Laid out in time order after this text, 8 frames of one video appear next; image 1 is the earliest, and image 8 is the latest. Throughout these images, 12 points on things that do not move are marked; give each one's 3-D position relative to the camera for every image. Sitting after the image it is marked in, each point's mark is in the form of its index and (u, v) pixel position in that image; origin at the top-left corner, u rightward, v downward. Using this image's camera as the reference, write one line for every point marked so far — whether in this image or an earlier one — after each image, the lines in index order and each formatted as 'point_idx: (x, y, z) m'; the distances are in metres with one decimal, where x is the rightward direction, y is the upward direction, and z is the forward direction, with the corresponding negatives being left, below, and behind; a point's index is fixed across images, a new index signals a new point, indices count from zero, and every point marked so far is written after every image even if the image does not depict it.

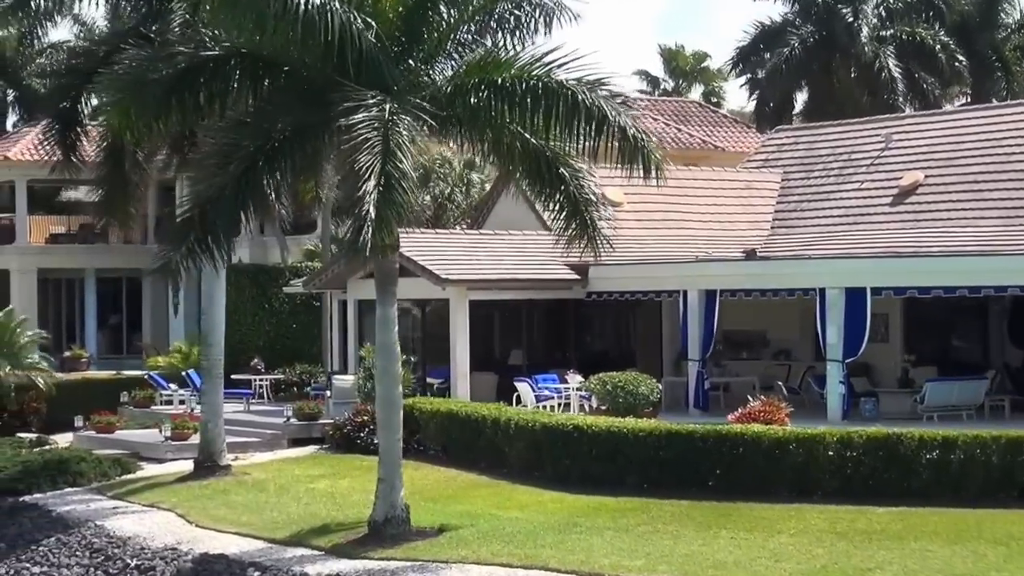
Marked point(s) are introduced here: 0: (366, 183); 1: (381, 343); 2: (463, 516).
0: (-1.4, +1.0, +16.1) m
1: (-1.4, -0.6, +18.3) m
2: (-0.6, -2.6, +18.9) m
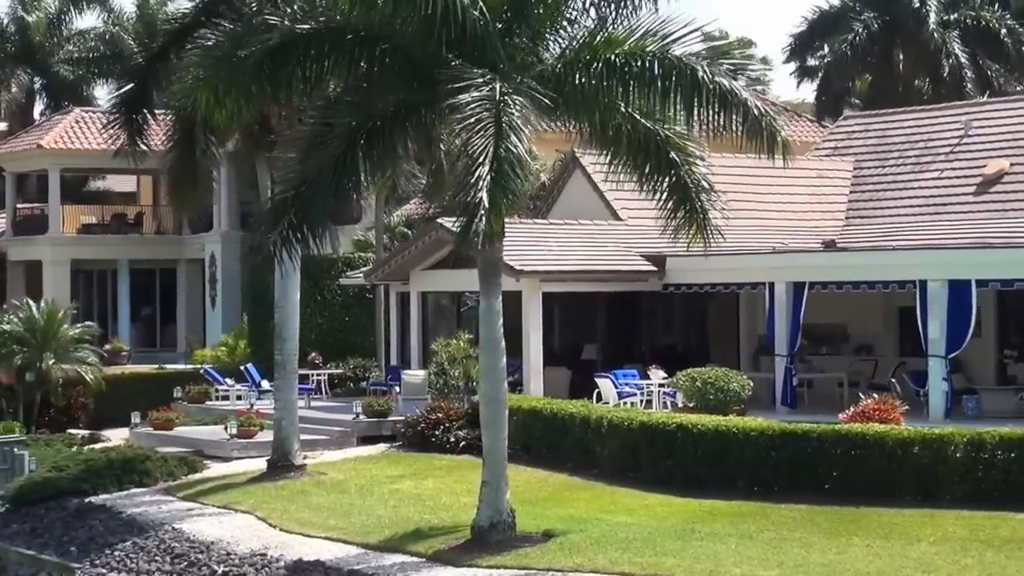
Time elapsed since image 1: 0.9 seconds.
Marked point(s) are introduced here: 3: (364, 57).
0: (-0.3, +1.1, +15.1) m
1: (-0.3, -0.5, +17.3) m
2: (+0.6, -2.5, +17.8) m
3: (-1.5, +2.3, +17.1) m
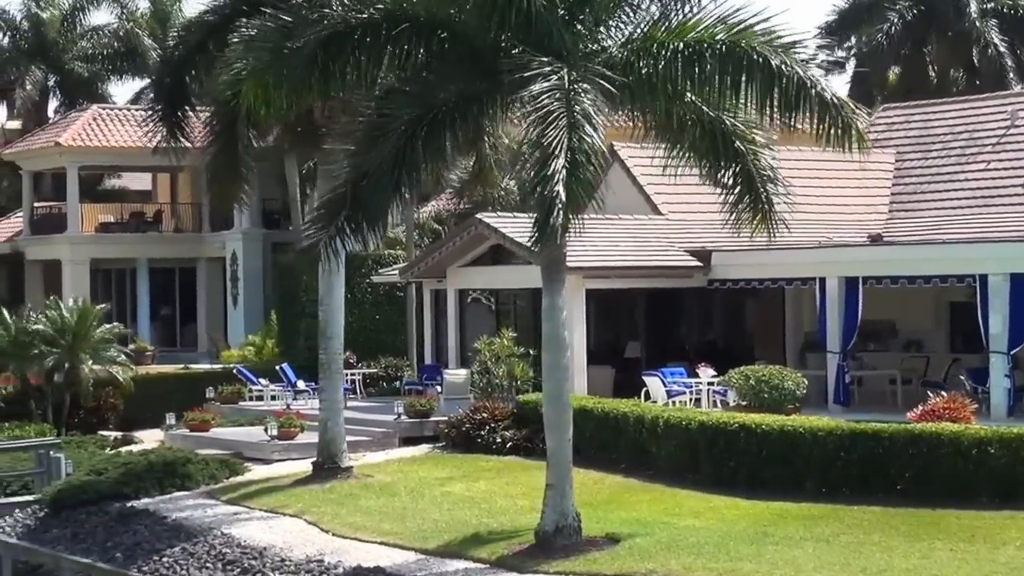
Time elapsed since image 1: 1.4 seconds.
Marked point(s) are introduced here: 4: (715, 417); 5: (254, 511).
0: (+0.4, +1.1, +14.5) m
1: (+0.4, -0.5, +16.7) m
2: (+1.2, -2.4, +17.3) m
3: (-0.9, +2.4, +16.5) m
4: (+2.4, -1.5, +19.7) m
5: (-3.0, -2.7, +19.9) m
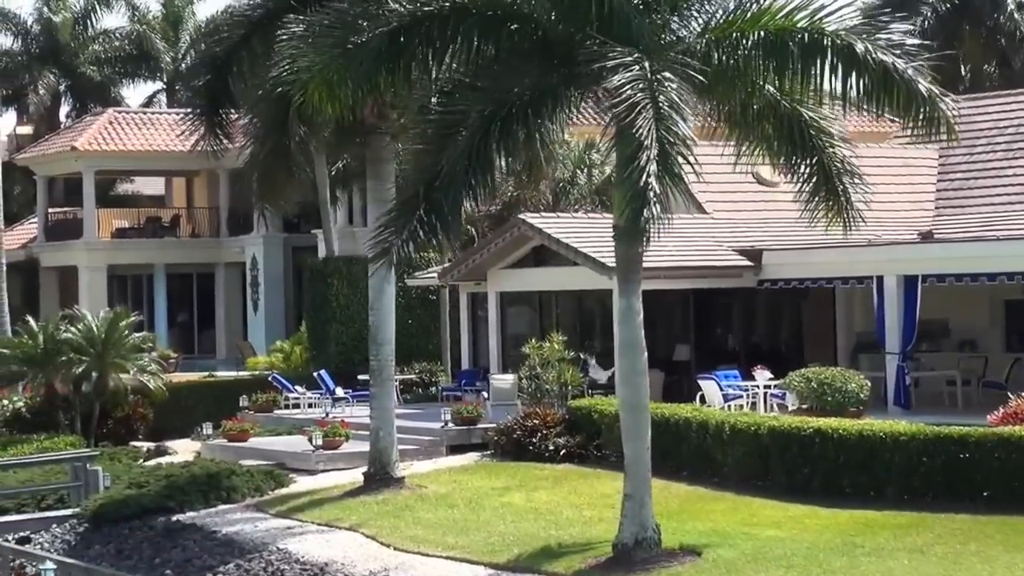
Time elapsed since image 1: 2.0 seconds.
0: (+1.1, +1.1, +13.8) m
1: (+1.1, -0.5, +16.0) m
2: (+2.0, -2.4, +16.6) m
3: (-0.2, +2.3, +15.8) m
4: (+3.1, -1.5, +19.0) m
5: (-2.3, -2.7, +19.2) m
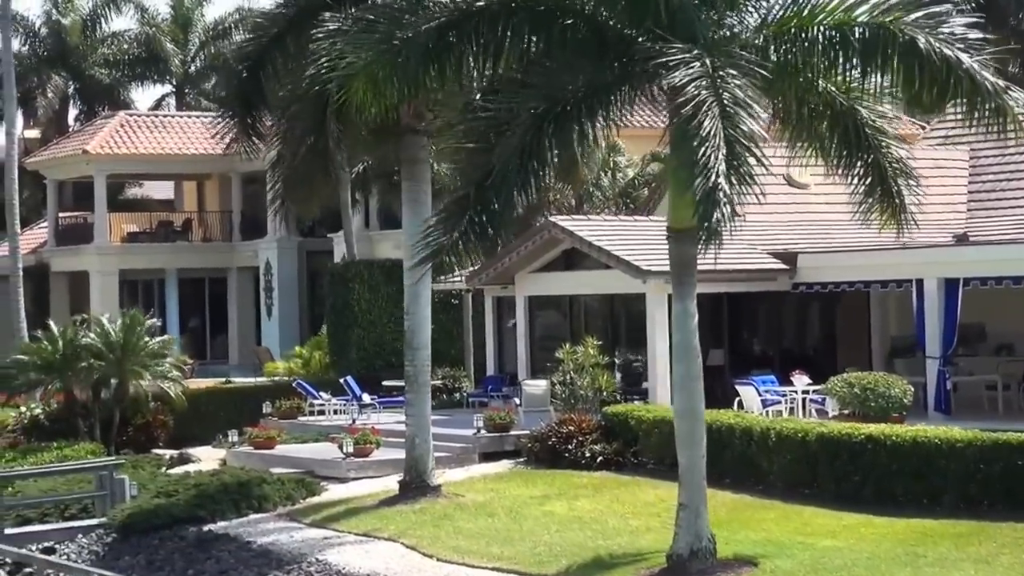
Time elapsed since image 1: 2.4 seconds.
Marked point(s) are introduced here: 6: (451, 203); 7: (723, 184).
0: (+1.5, +1.1, +13.3) m
1: (+1.5, -0.5, +15.6) m
2: (+2.4, -2.5, +16.1) m
3: (+0.2, +2.3, +15.4) m
4: (+3.6, -1.5, +18.5) m
5: (-1.9, -2.8, +18.7) m
6: (-0.5, +0.7, +15.1) m
7: (+1.6, +0.8, +13.2) m
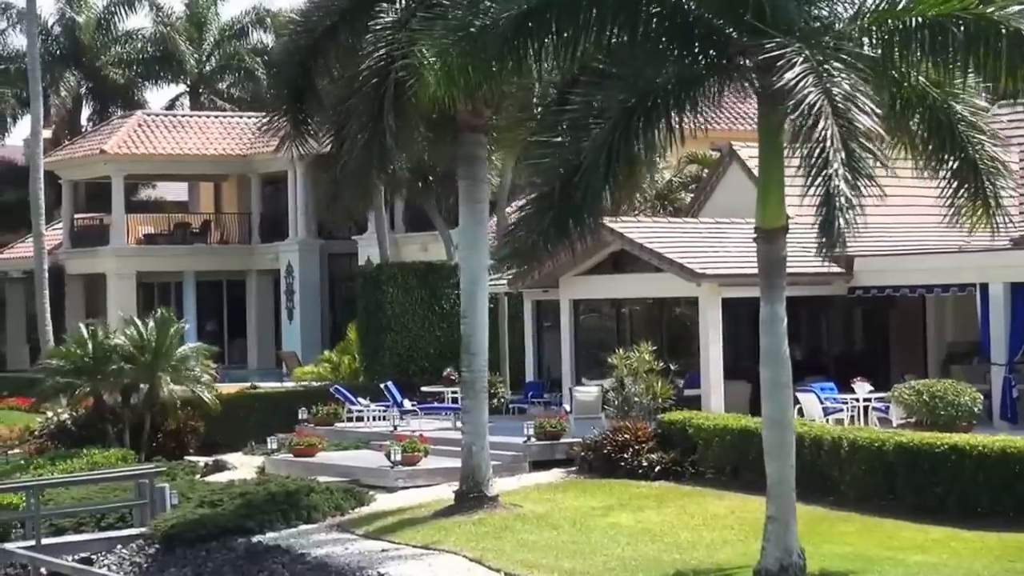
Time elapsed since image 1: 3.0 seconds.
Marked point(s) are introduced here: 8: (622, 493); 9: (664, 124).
0: (+2.3, +1.0, +12.6) m
1: (+2.3, -0.5, +14.8) m
2: (+3.2, -2.5, +15.4) m
3: (+1.0, +2.3, +14.7) m
4: (+4.3, -1.6, +17.8) m
5: (-1.2, -2.8, +18.0) m
6: (+0.2, +0.7, +14.4) m
7: (+2.3, +0.8, +12.5) m
8: (+1.3, -2.4, +20.0) m
9: (+1.3, +1.3, +14.1) m
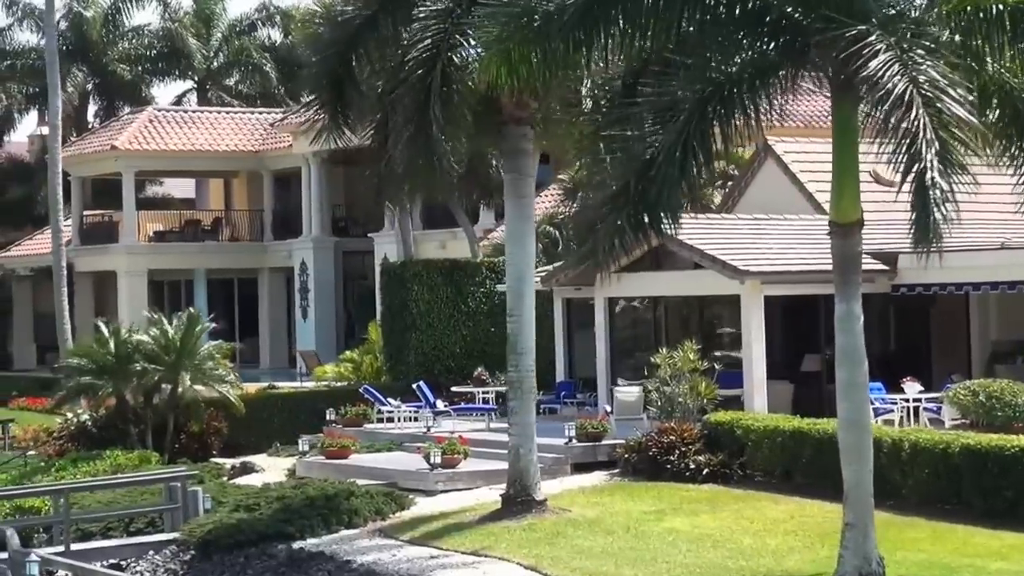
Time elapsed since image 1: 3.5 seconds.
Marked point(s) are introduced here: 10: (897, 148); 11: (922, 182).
0: (+2.9, +1.1, +12.1) m
1: (+2.8, -0.5, +14.3) m
2: (+3.7, -2.5, +14.8) m
3: (+1.5, +2.3, +14.1) m
4: (+4.8, -1.5, +17.3) m
5: (-0.6, -2.8, +17.4) m
6: (+0.8, +0.8, +13.8) m
7: (+2.9, +0.8, +11.9) m
8: (+1.8, -2.4, +19.4) m
9: (+1.9, +1.4, +13.5) m
10: (+2.9, +1.1, +12.7) m
11: (+3.0, +0.8, +12.5) m
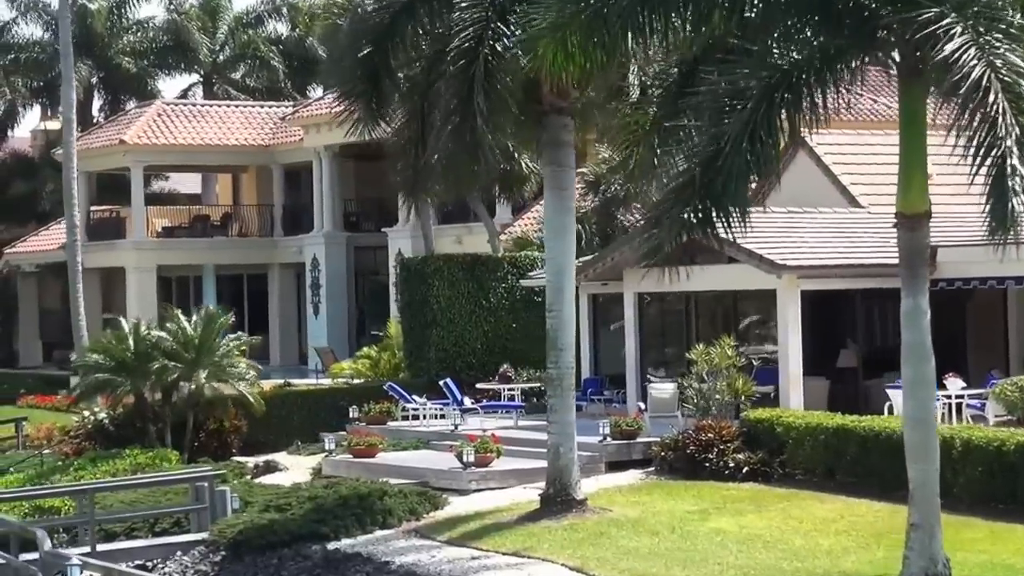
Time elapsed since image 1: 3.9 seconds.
0: (+3.3, +1.1, +11.6) m
1: (+3.3, -0.5, +13.8) m
2: (+4.2, -2.4, +14.4) m
3: (+2.0, +2.4, +13.6) m
4: (+5.3, -1.5, +16.8) m
5: (-0.2, -2.7, +17.0) m
6: (+1.2, +0.8, +13.3) m
7: (+3.4, +0.9, +11.4) m
8: (+2.3, -2.3, +19.0) m
9: (+2.3, +1.4, +13.1) m
10: (+3.4, +1.1, +12.3) m
11: (+3.5, +0.8, +12.0) m
